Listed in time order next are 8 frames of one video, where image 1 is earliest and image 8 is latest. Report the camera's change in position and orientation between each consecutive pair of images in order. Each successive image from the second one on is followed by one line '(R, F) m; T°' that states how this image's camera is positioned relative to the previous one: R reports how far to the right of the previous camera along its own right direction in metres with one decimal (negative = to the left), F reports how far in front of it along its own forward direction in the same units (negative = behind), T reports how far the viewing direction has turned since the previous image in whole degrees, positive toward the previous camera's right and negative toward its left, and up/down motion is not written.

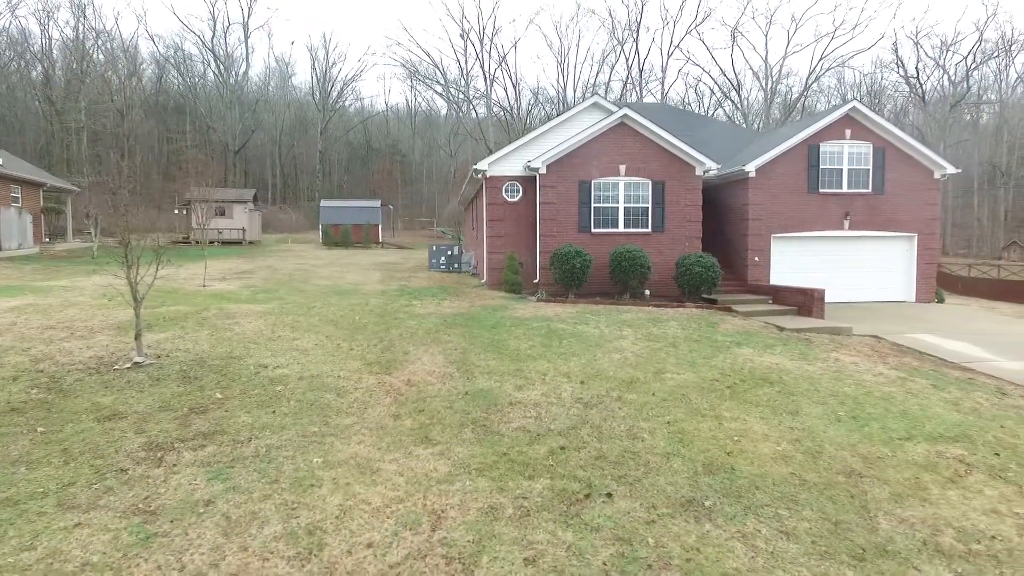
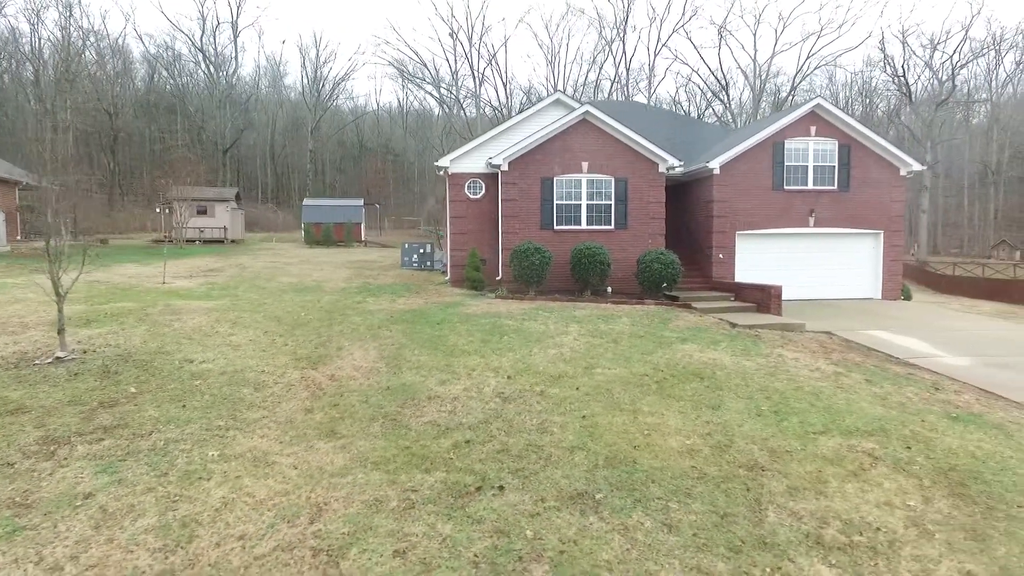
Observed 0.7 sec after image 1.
(+0.9, 0.0) m; 0°
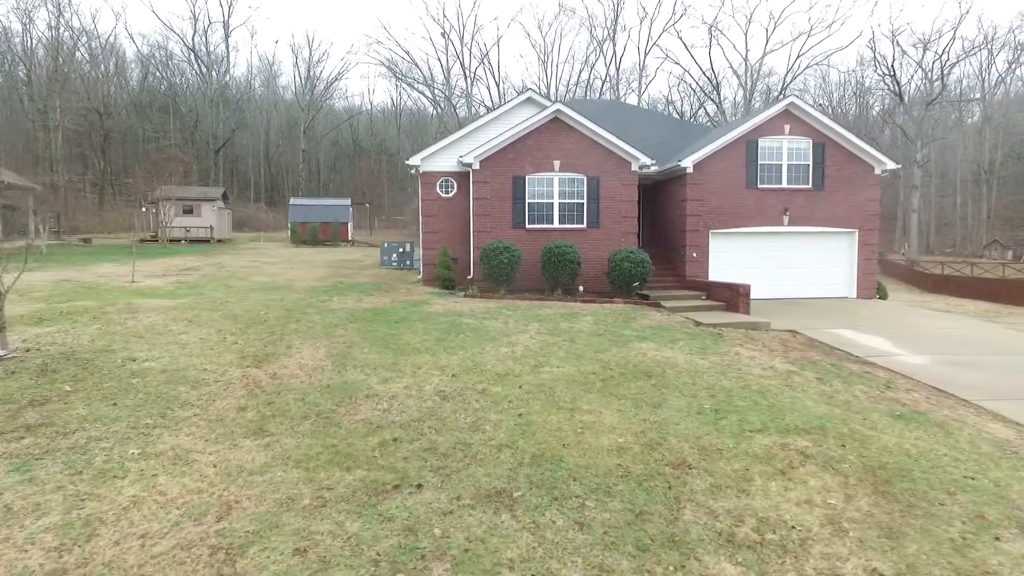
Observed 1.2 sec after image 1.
(+0.7, 0.0) m; 0°
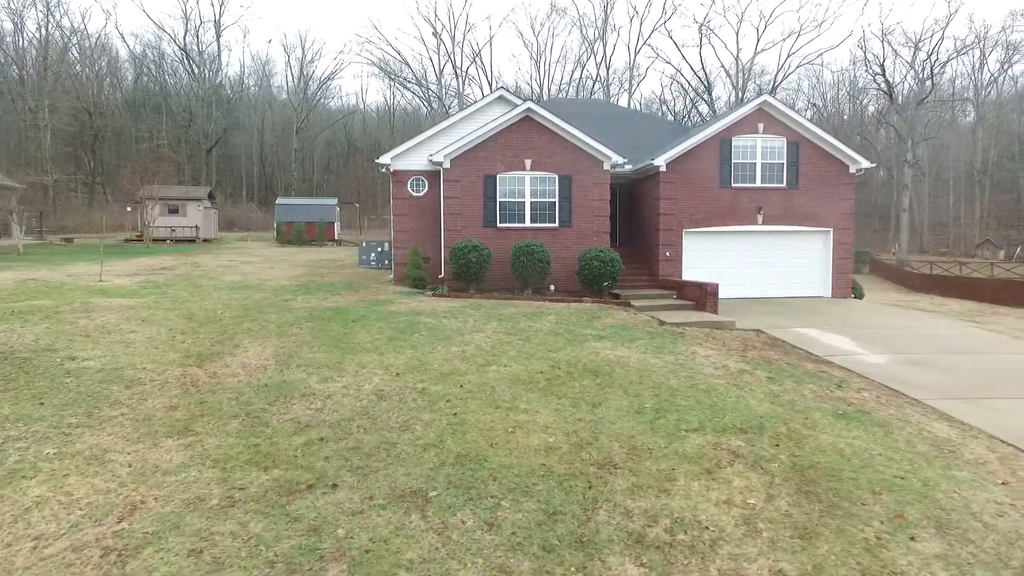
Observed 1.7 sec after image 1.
(+0.7, +0.1) m; 0°
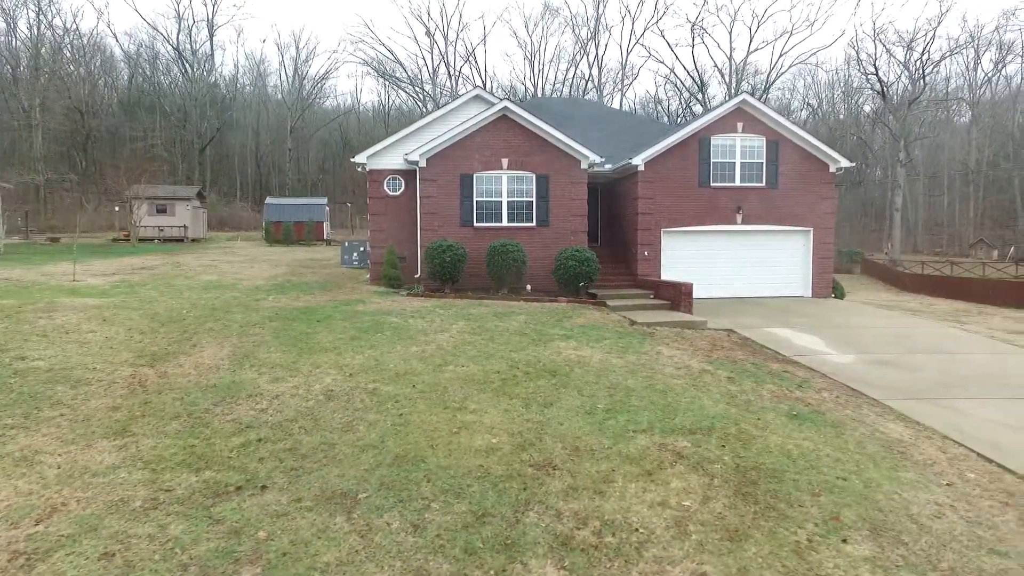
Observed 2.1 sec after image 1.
(+0.5, +0.1) m; 0°
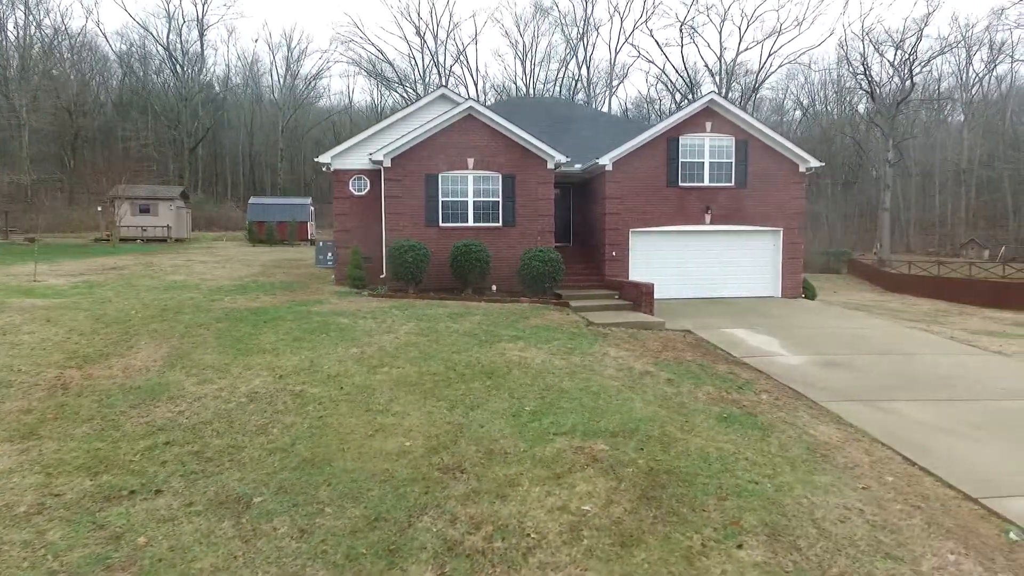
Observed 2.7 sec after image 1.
(+0.8, +0.1) m; 0°
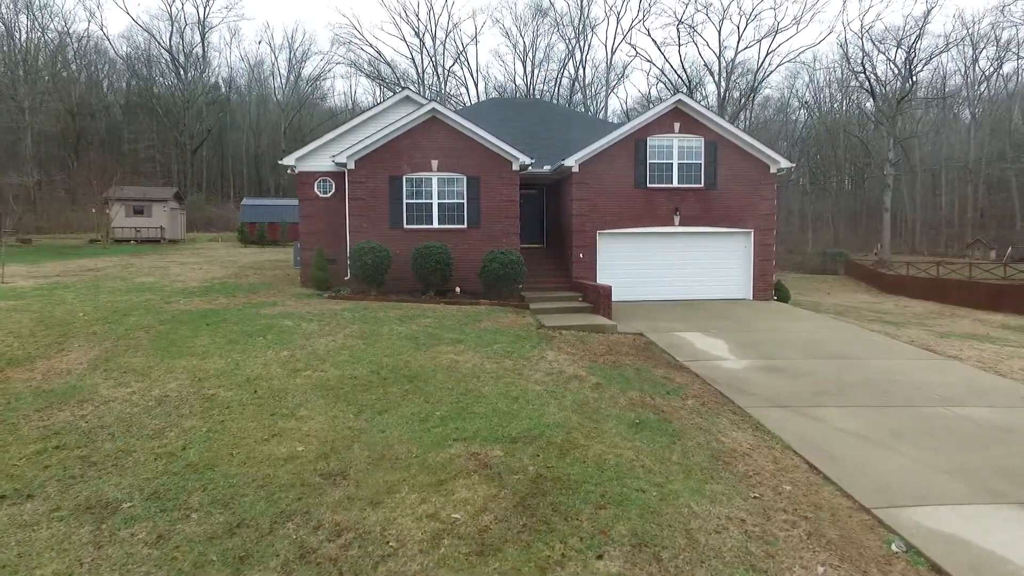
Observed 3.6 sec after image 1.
(+1.1, +0.1) m; -1°
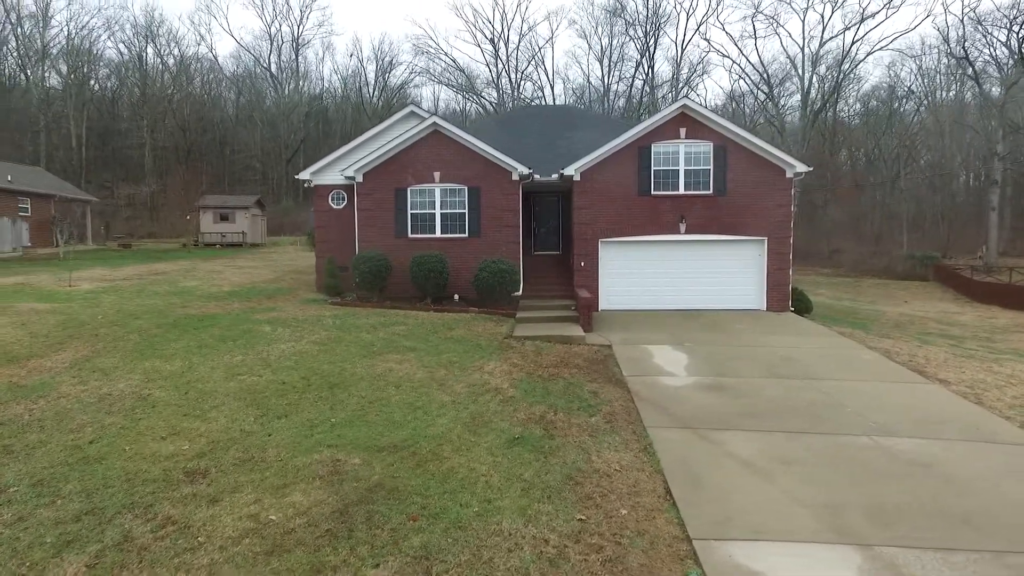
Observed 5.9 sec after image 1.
(+2.4, -0.1) m; -9°
